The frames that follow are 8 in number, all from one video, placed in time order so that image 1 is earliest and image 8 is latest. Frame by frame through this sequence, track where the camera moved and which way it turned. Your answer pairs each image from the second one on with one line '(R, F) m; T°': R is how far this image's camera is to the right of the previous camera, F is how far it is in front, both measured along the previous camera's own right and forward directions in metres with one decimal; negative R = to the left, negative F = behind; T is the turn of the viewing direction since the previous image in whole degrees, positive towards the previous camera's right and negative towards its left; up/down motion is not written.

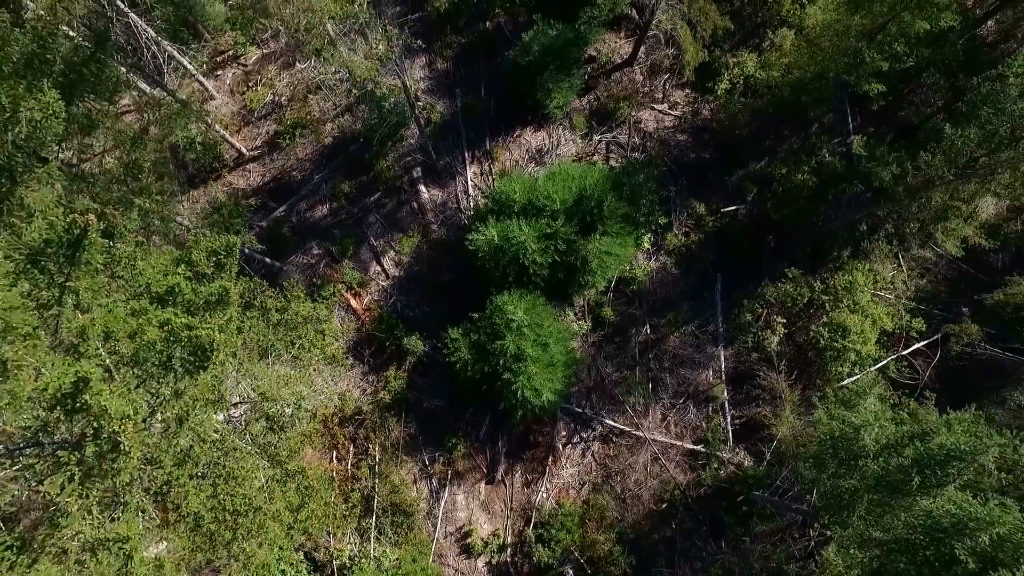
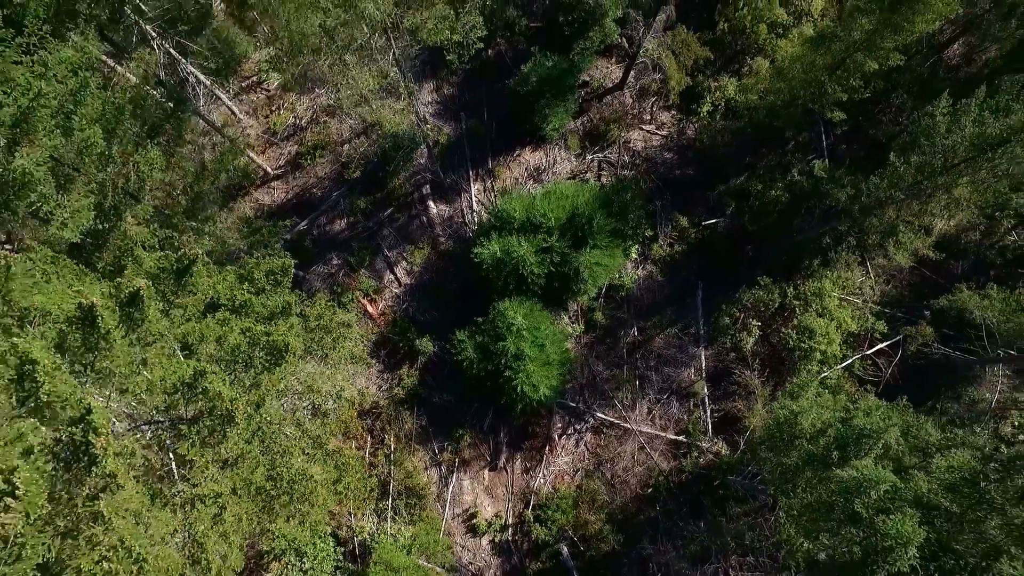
(0.0, -1.8) m; 0°
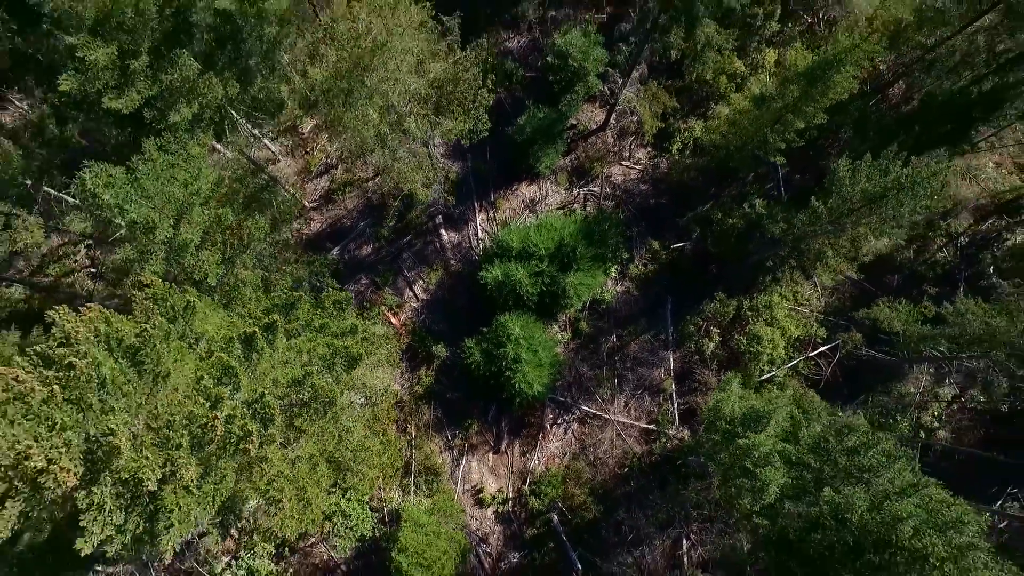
(0.0, -3.8) m; 0°
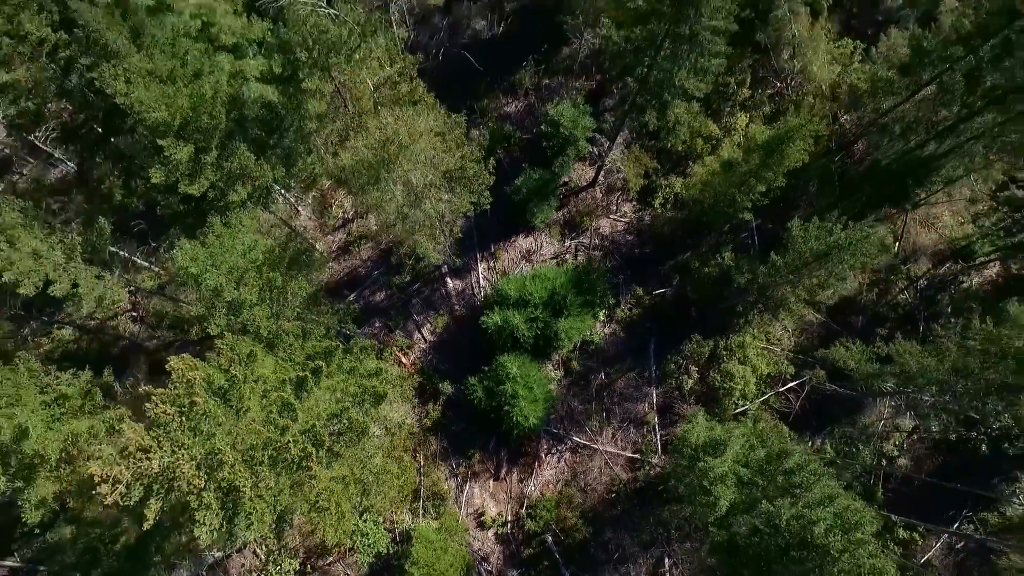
(0.0, -2.6) m; 0°
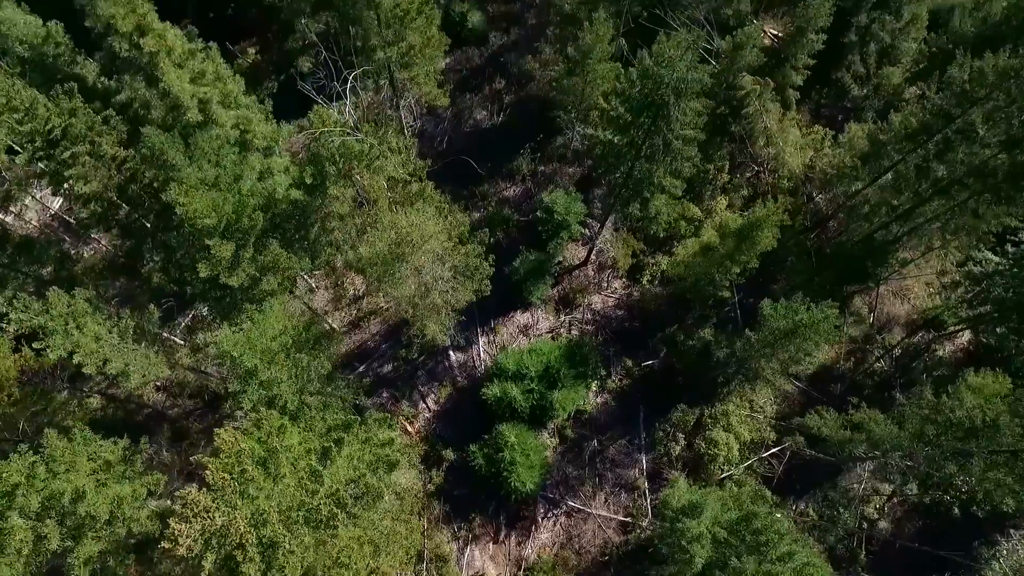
(+0.1, -2.1) m; 0°
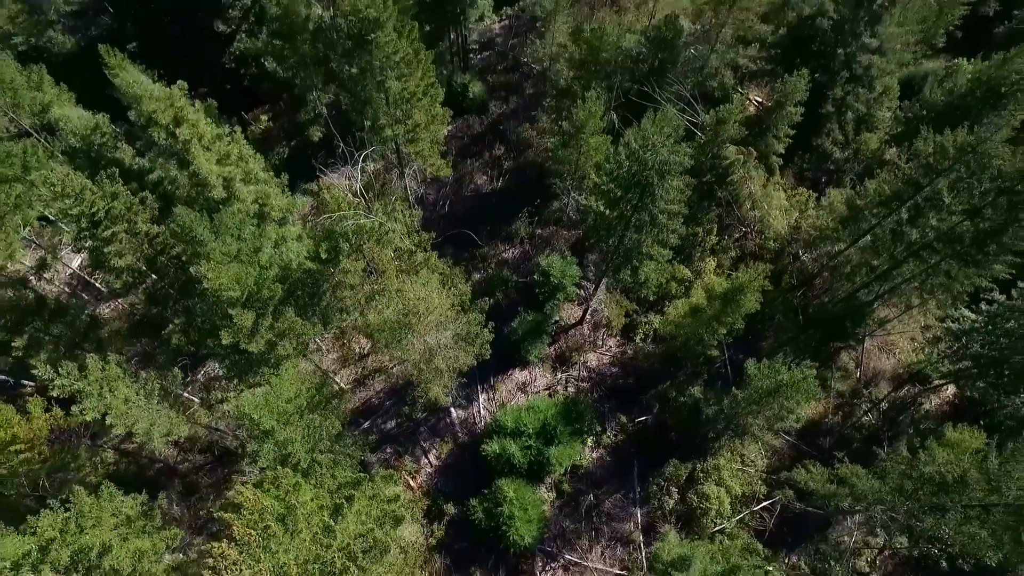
(0.0, -1.4) m; 0°
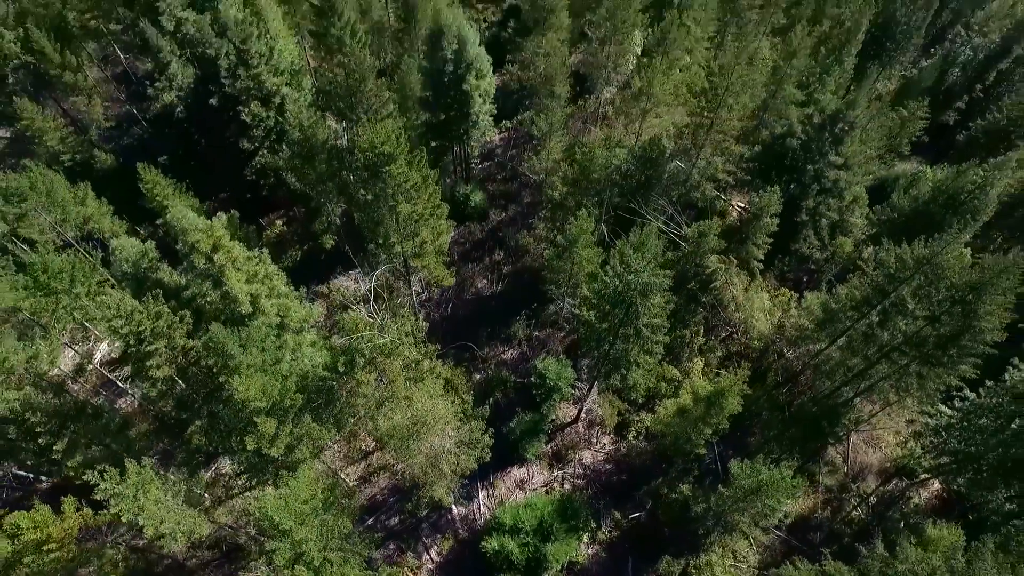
(0.0, -2.1) m; 0°
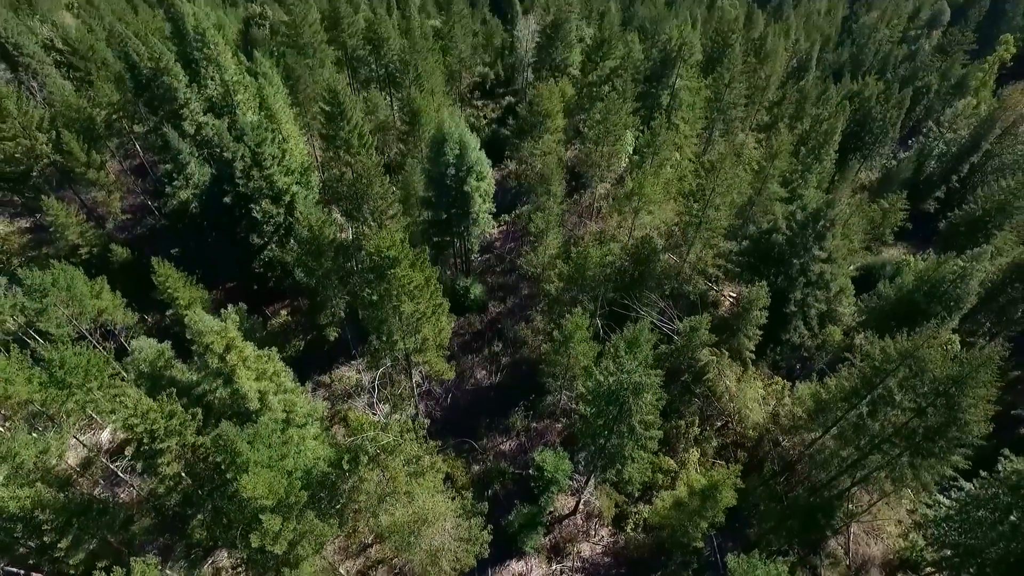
(0.0, -1.2) m; 0°
